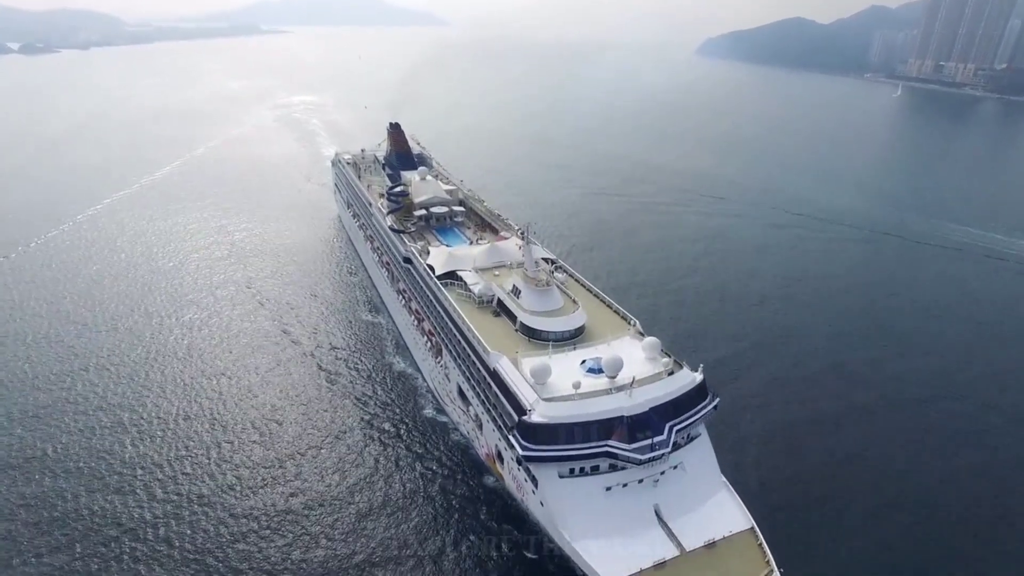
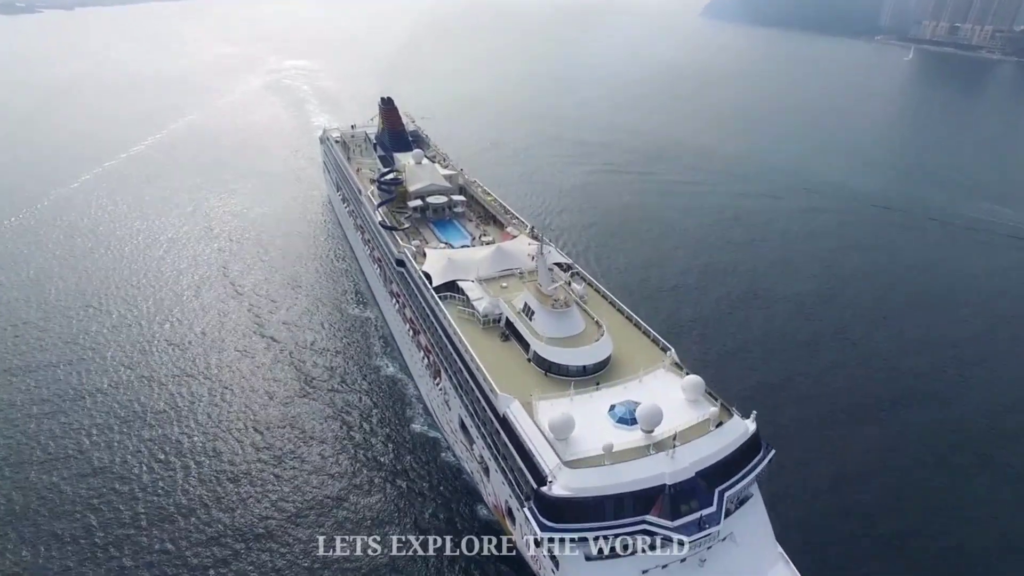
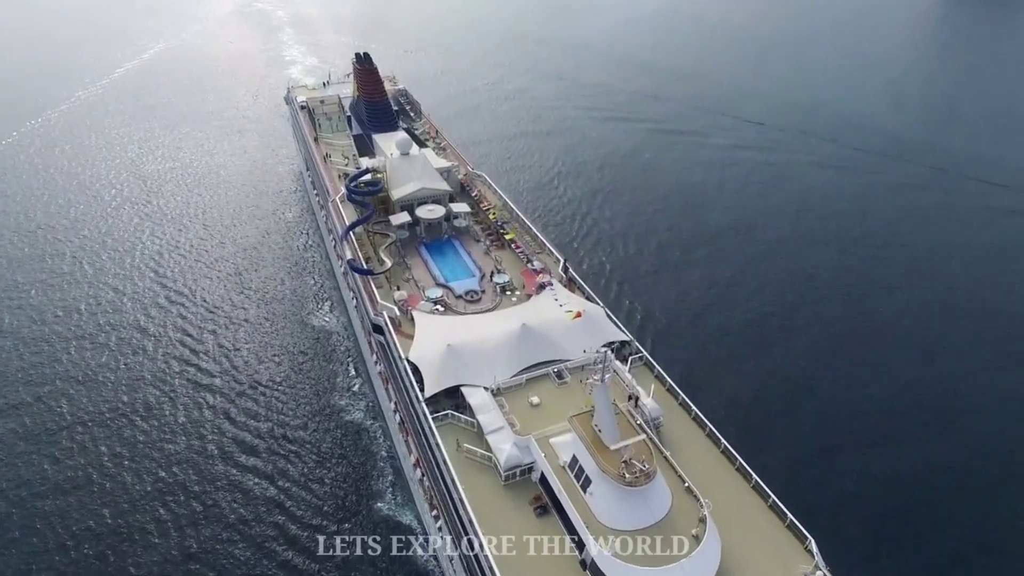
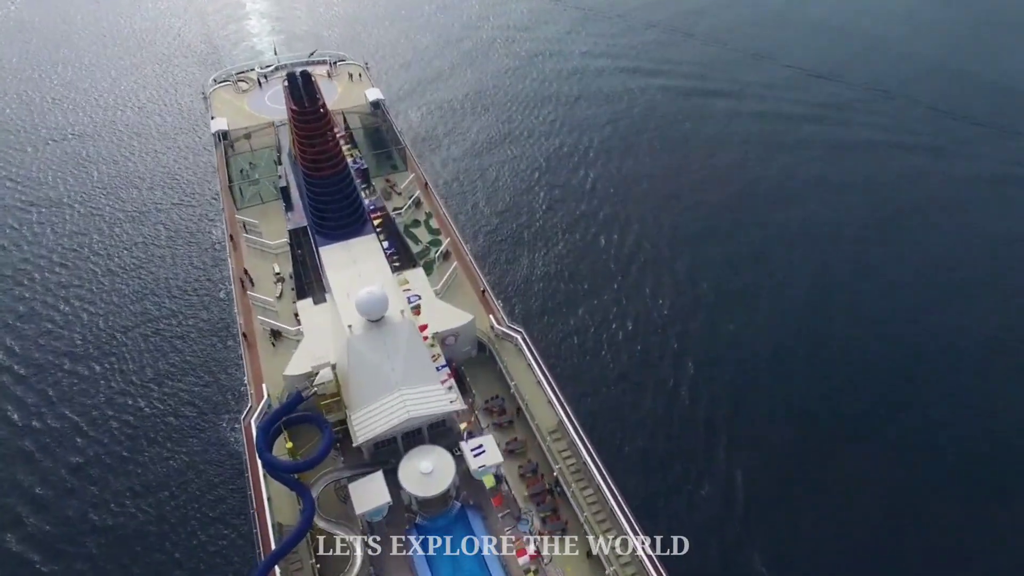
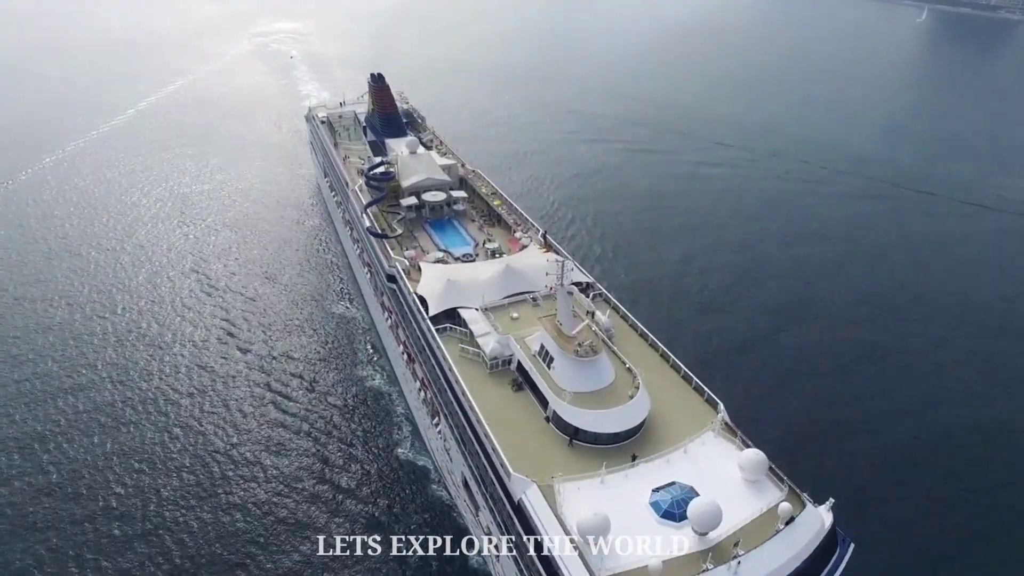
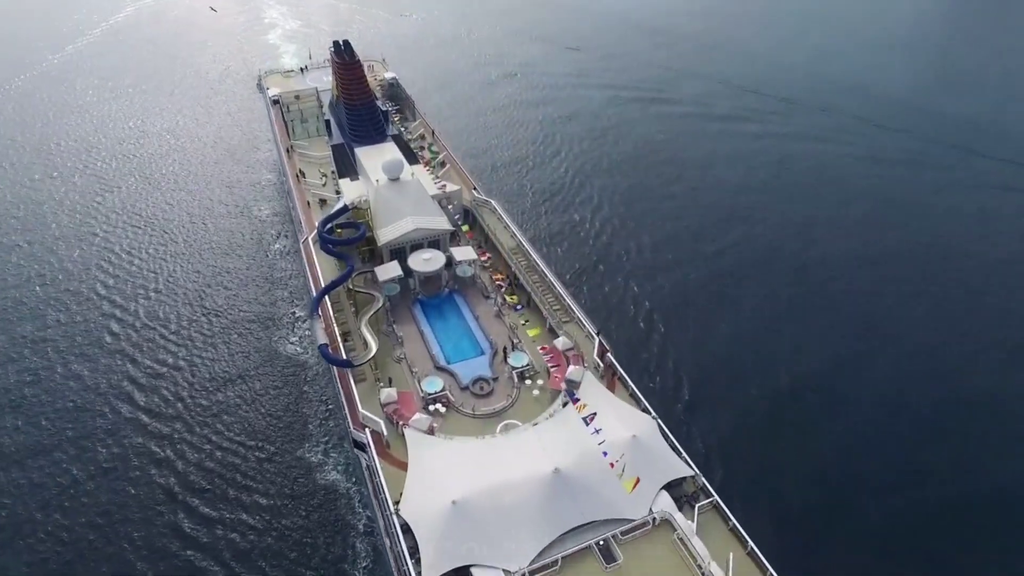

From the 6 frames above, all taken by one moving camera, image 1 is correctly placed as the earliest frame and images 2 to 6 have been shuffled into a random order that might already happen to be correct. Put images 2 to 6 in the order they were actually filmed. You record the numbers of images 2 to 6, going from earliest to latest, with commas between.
2, 5, 3, 6, 4
